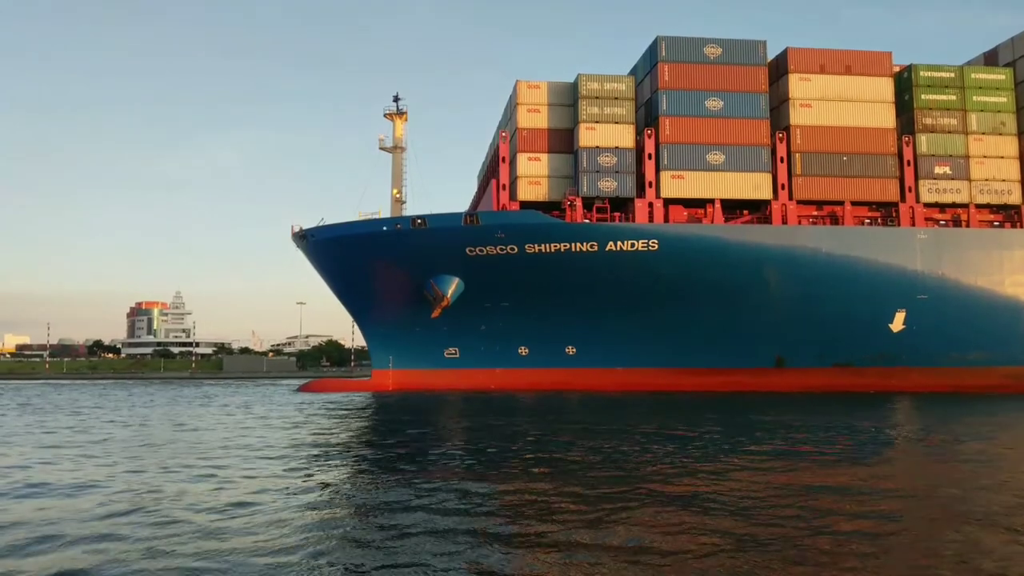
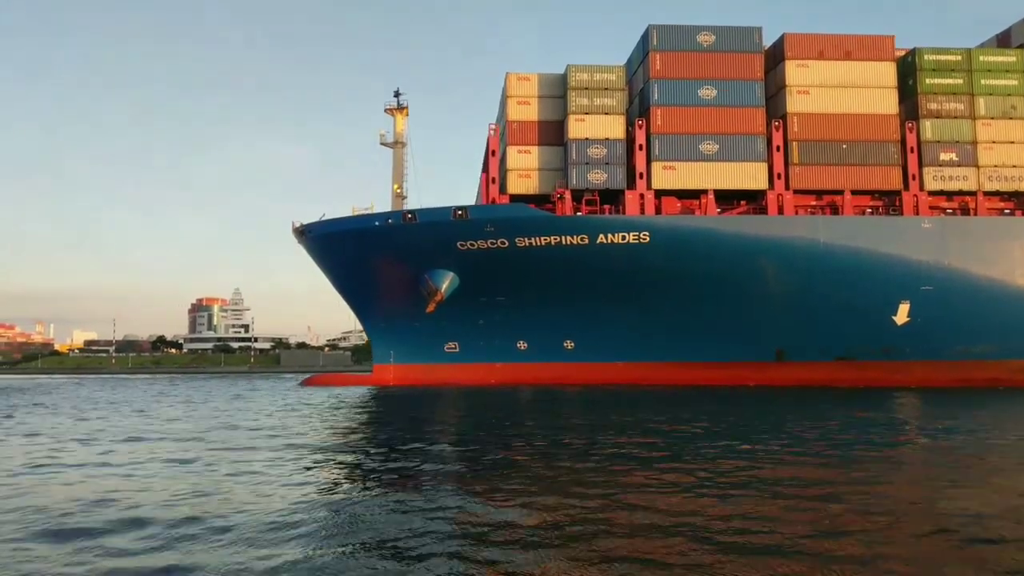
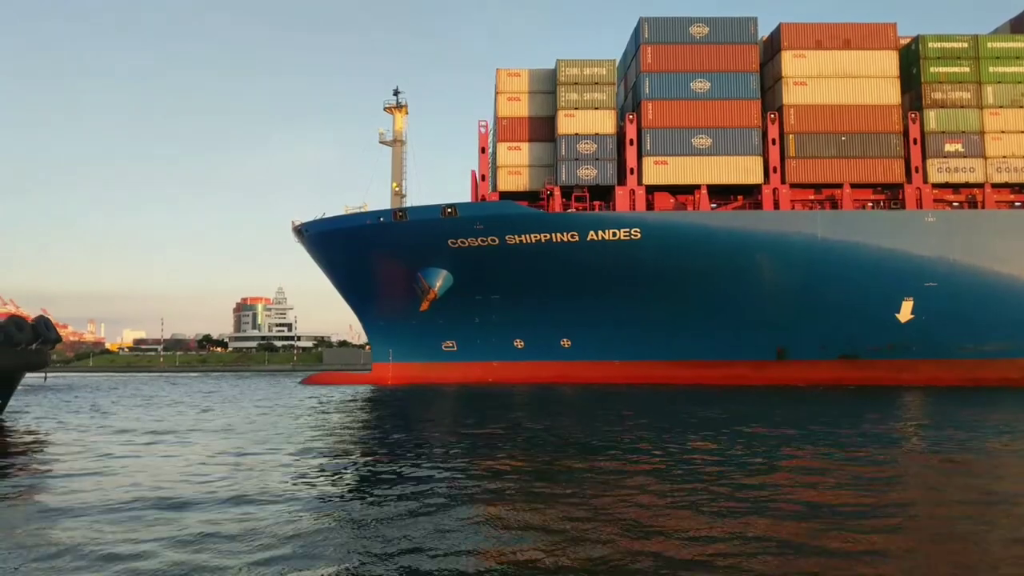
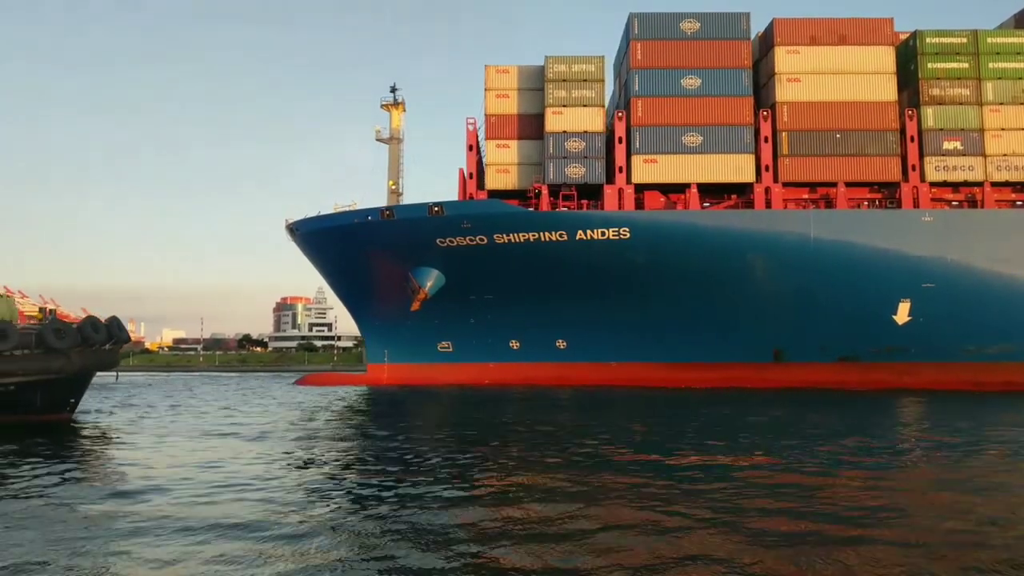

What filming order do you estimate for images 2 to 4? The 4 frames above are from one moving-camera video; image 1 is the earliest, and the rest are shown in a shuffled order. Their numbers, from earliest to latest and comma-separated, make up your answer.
2, 3, 4
